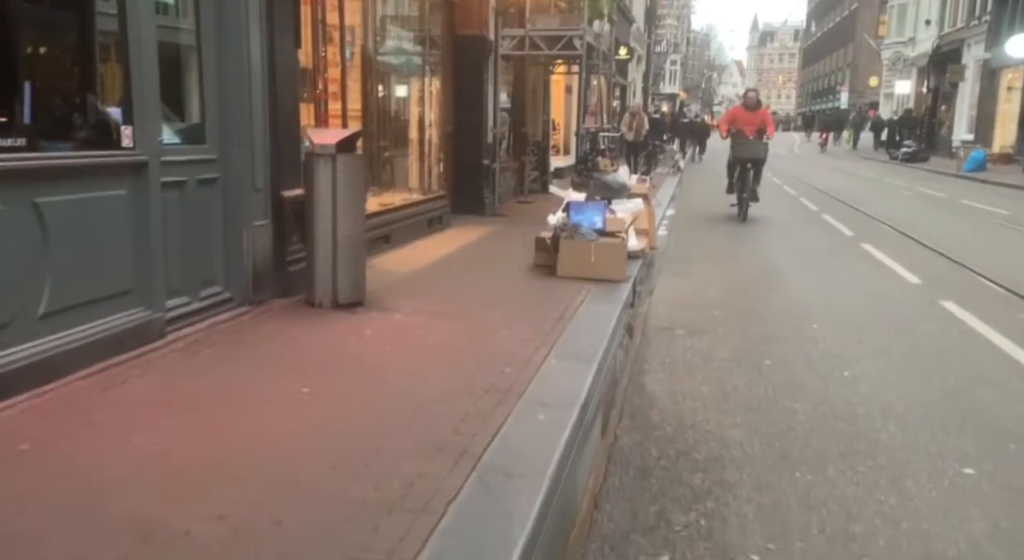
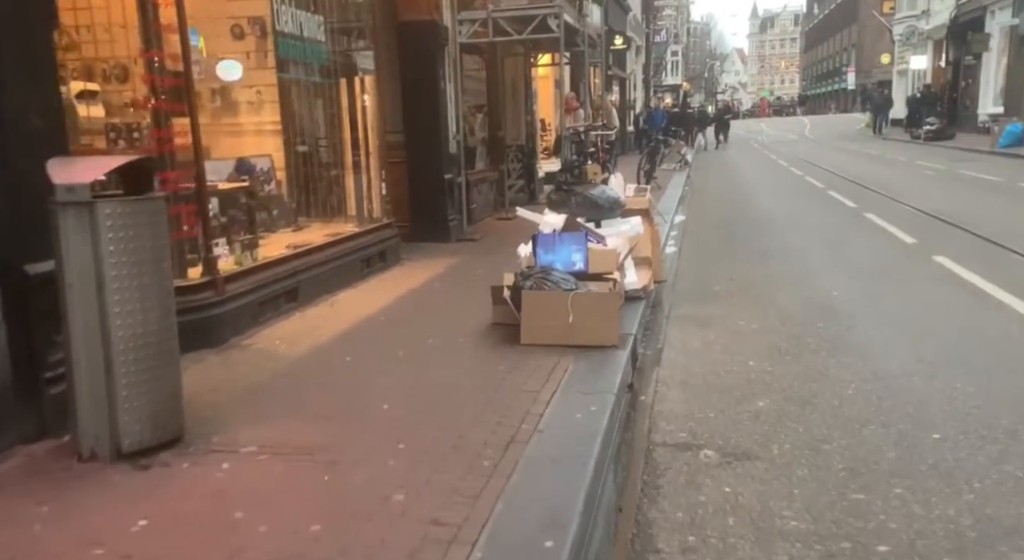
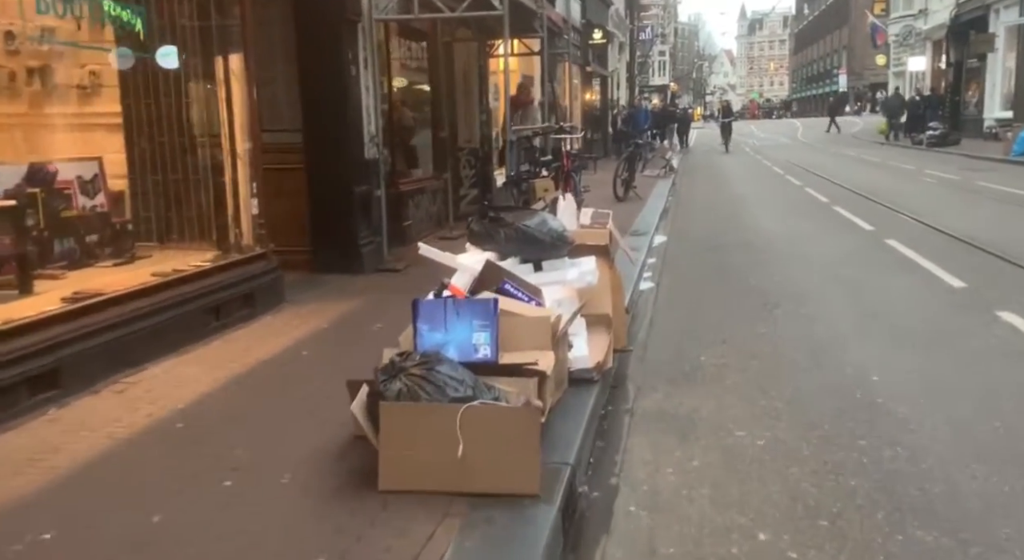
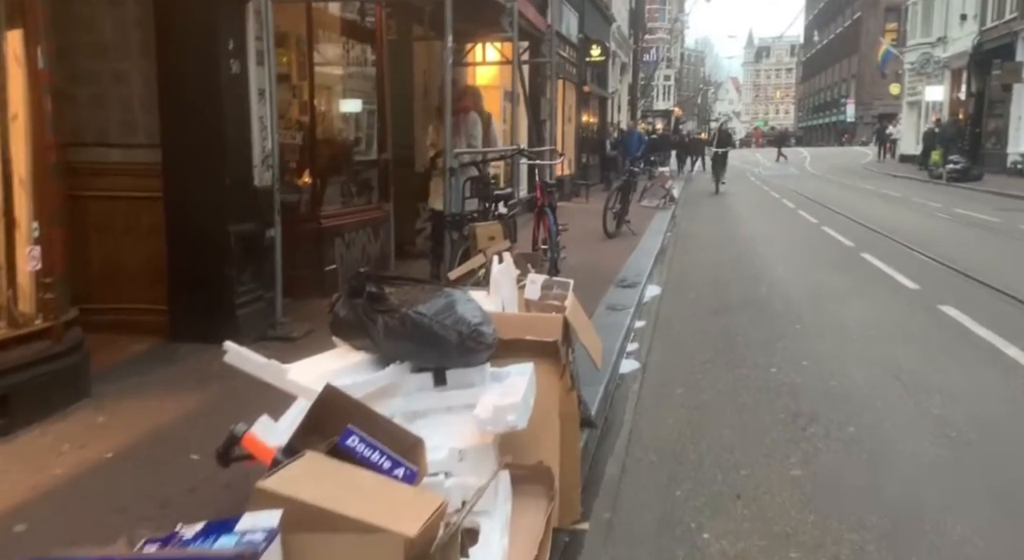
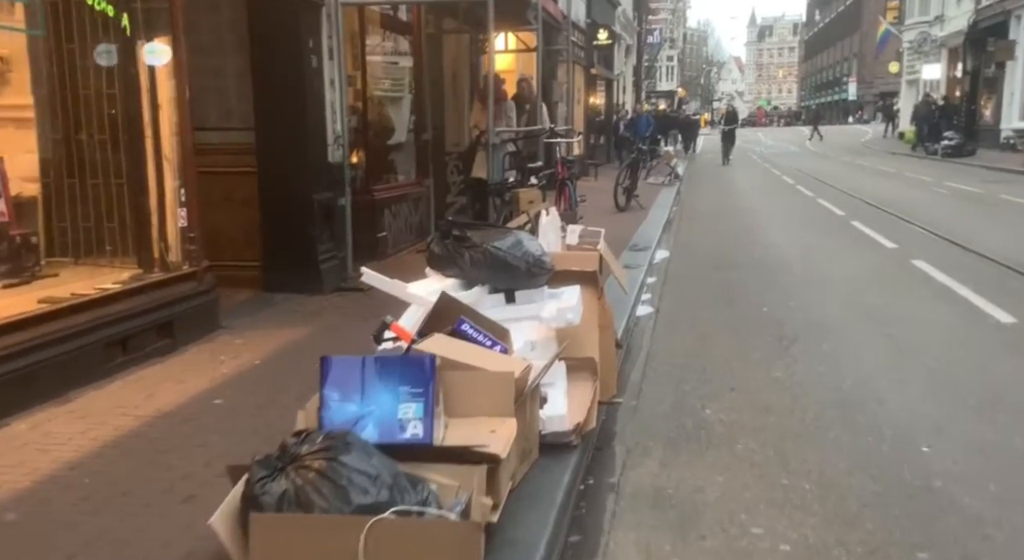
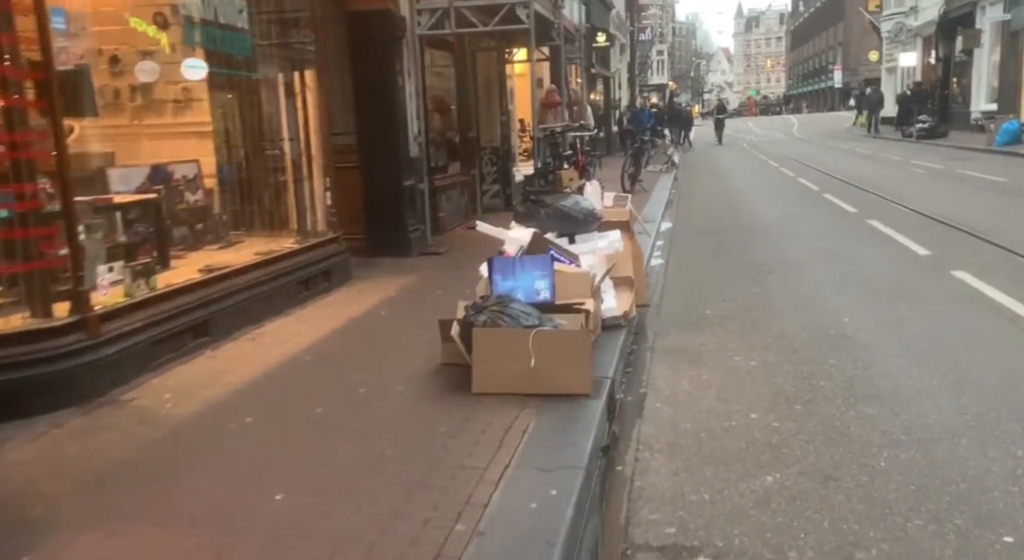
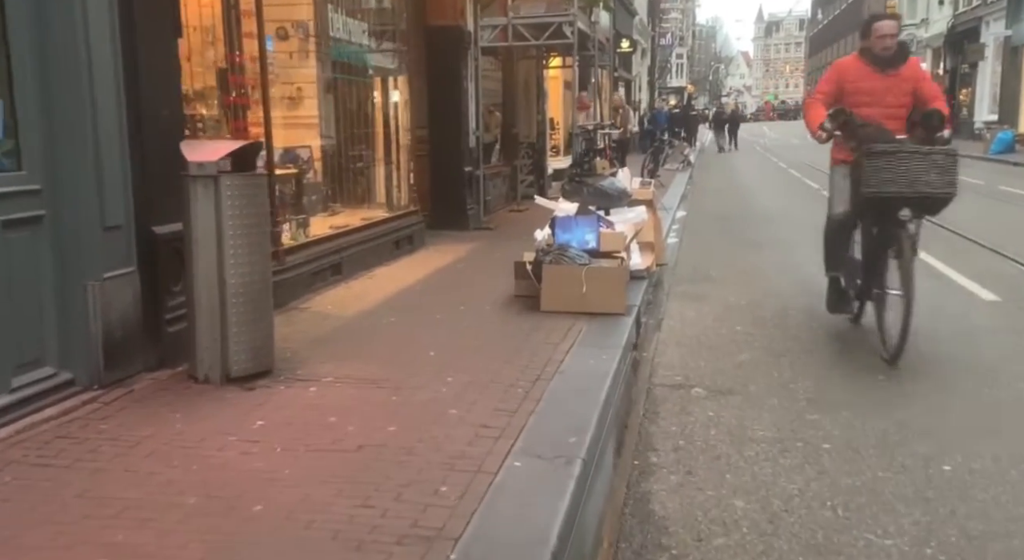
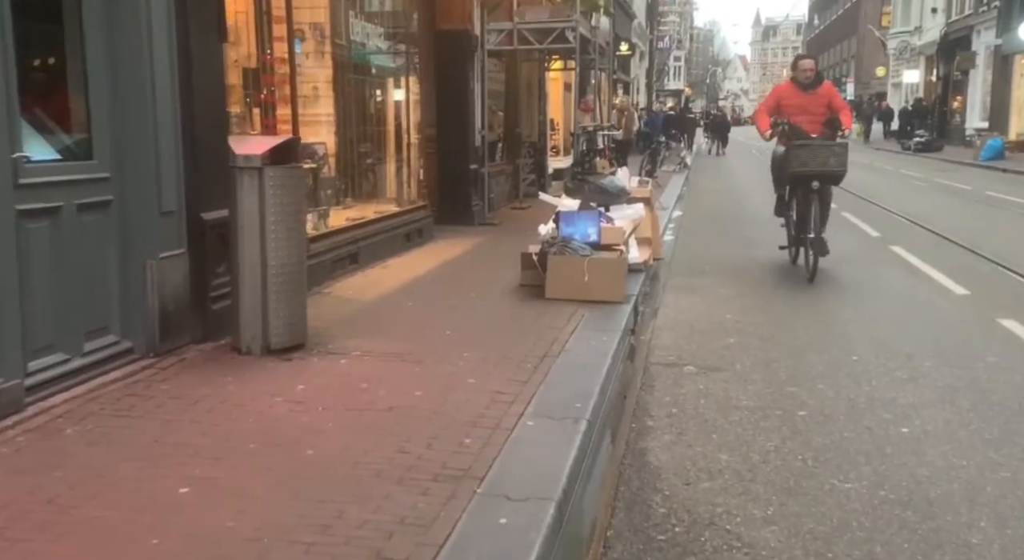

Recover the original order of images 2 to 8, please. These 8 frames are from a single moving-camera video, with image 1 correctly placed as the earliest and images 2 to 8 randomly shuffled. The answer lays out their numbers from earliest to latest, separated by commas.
8, 7, 2, 6, 3, 5, 4
